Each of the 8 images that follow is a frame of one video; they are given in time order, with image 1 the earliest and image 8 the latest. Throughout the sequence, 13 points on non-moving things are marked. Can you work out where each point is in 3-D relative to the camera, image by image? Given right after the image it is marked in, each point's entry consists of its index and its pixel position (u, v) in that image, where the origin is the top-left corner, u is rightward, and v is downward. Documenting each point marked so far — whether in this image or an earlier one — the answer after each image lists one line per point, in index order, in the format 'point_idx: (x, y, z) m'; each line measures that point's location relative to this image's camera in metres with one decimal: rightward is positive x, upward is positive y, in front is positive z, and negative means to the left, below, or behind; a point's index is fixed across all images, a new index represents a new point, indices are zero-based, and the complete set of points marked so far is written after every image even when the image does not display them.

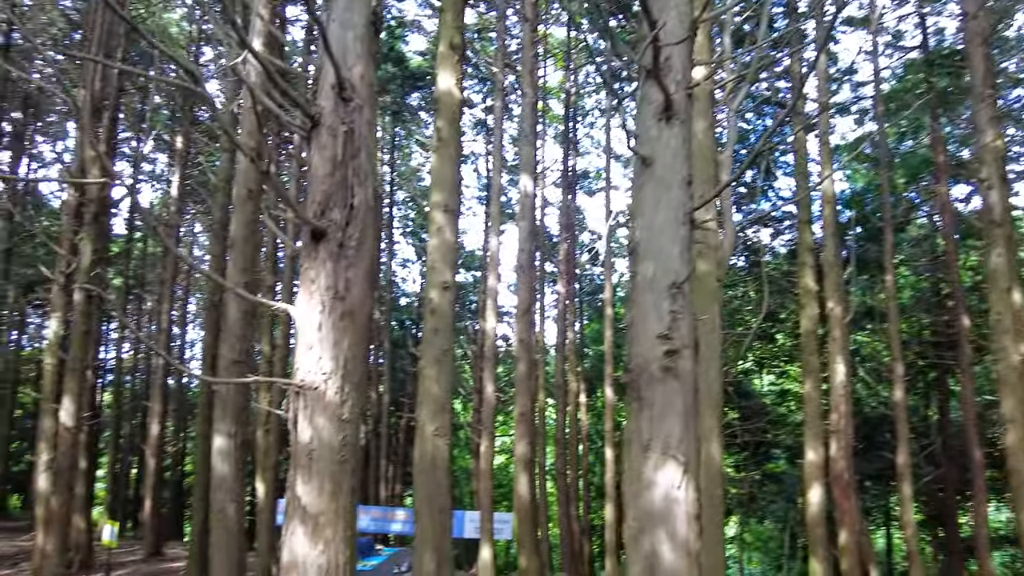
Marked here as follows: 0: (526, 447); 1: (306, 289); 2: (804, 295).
0: (+0.2, -2.2, +9.3) m
1: (-1.0, 0.0, +3.3) m
2: (+5.2, -0.1, +11.8) m
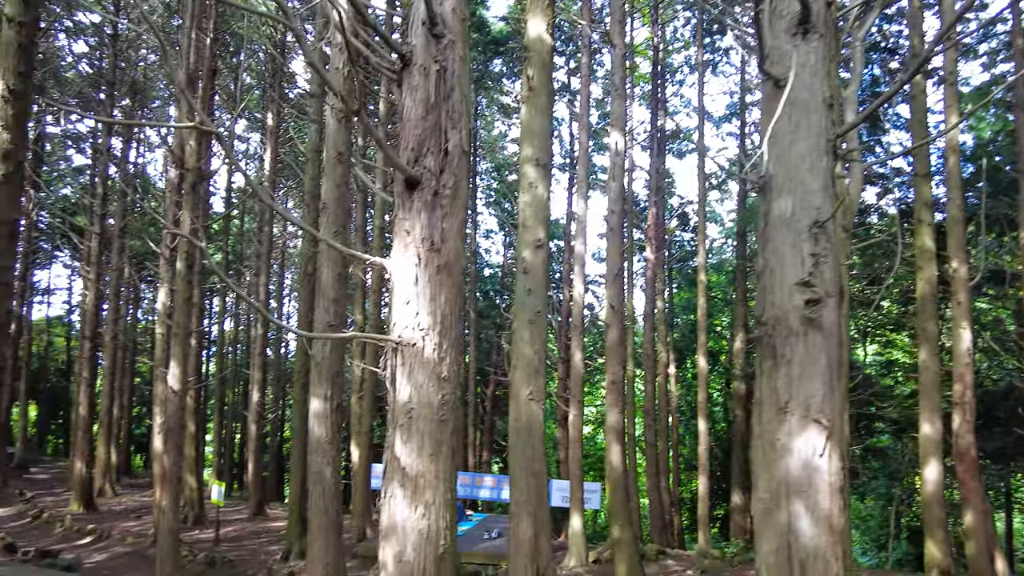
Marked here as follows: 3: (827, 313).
0: (+1.5, -1.7, +9.0) m
1: (-0.5, +0.2, +3.1) m
2: (+6.7, +0.5, +10.8) m
3: (+1.2, -0.1, +2.5) m
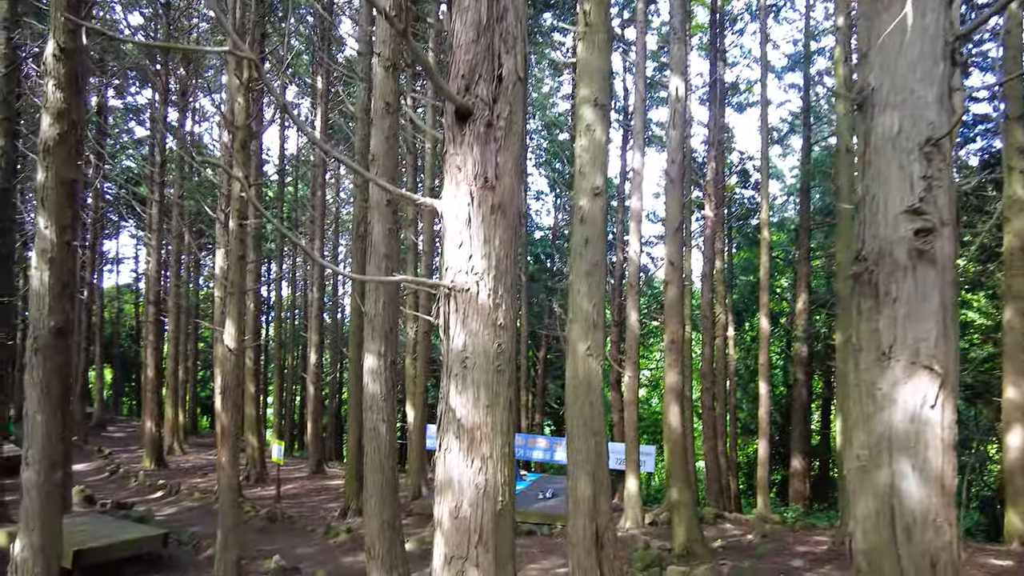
0: (+2.2, -1.2, +8.7) m
1: (-0.3, +0.5, +2.9) m
2: (+7.5, +1.2, +10.0) m
3: (+1.4, +0.1, +2.2) m
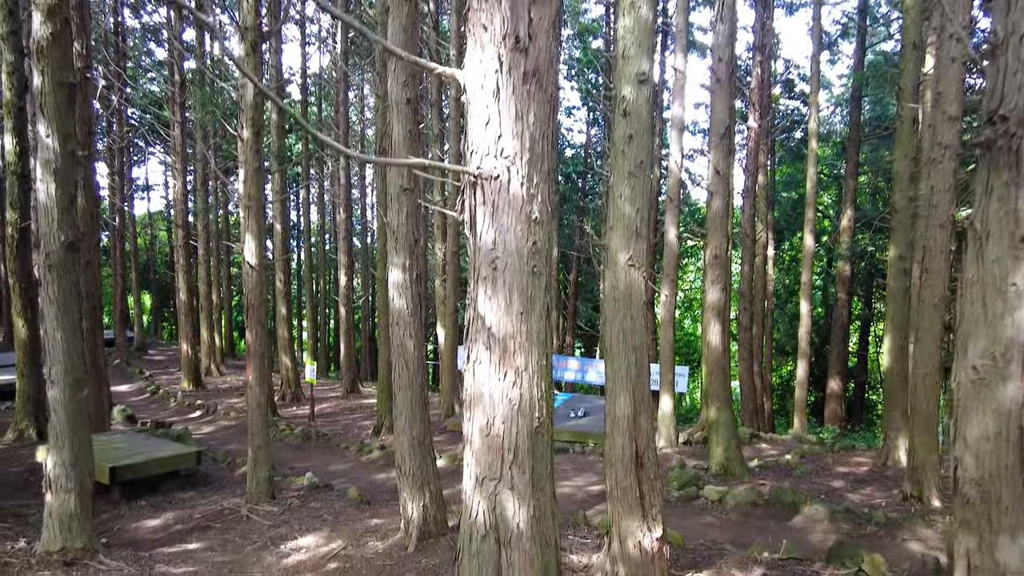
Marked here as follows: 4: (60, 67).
0: (+2.6, -0.1, +8.3) m
1: (-0.1, +0.9, +2.4) m
2: (+8.0, +2.5, +9.0) m
3: (+1.5, +0.5, +1.7) m
4: (-3.7, +1.8, +5.3) m
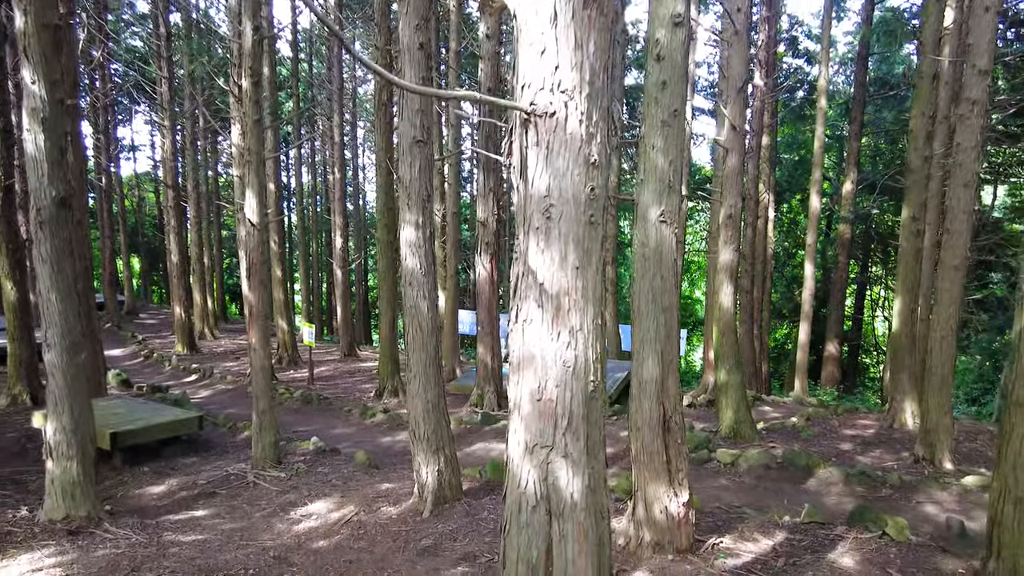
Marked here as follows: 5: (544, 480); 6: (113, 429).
0: (+2.7, +0.4, +8.1) m
1: (+0.1, +1.1, +2.1) m
2: (+8.1, +3.0, +8.8) m
3: (+1.7, +0.6, +1.4) m
4: (-3.5, +2.1, +5.0) m
5: (+0.1, -0.7, +2.3) m
6: (-4.0, -1.4, +6.6) m
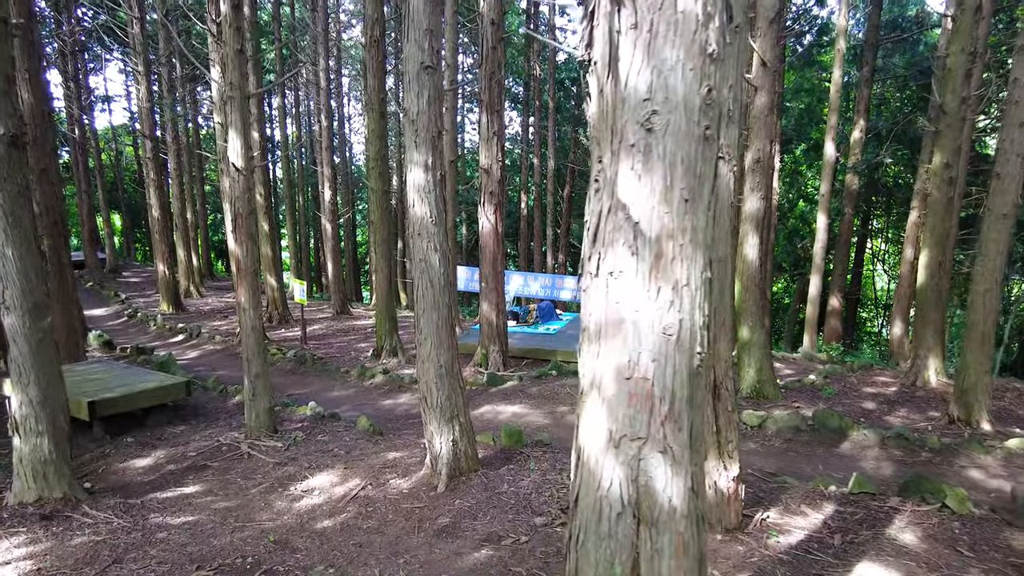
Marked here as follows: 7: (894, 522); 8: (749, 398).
0: (+2.8, +1.0, +7.5) m
1: (+0.3, +1.2, +1.5) m
2: (+8.1, +3.6, +8.1) m
3: (+1.9, +0.7, +0.8) m
4: (-3.4, +2.4, +4.2) m
5: (+0.3, -0.5, +1.8) m
6: (-3.8, -1.0, +6.0) m
7: (+2.5, -1.6, +4.4) m
8: (+2.8, -1.3, +7.9) m
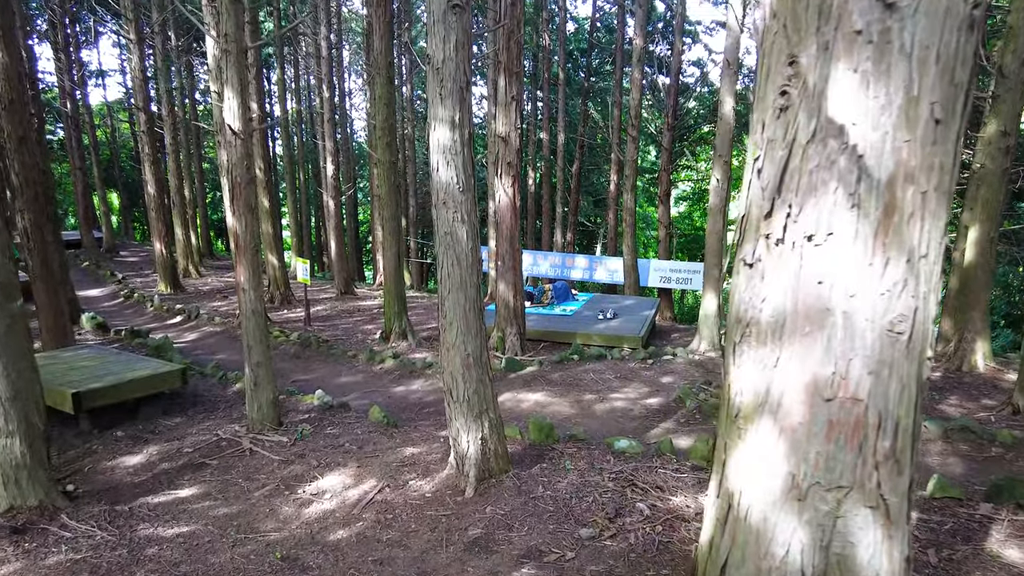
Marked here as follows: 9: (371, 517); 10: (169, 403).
0: (+3.0, +1.2, +6.9) m
1: (+0.5, +1.2, +0.8) m
2: (+8.4, +3.9, +7.4) m
3: (+2.2, +0.7, +0.2) m
4: (-3.1, +2.5, +3.5) m
5: (+0.6, -0.5, +1.2) m
6: (-3.6, -0.8, +5.4) m
7: (+2.8, -1.4, +3.8) m
8: (+3.1, -1.1, +7.3) m
9: (-0.9, -1.4, +4.2) m
10: (-3.3, -1.1, +6.4) m
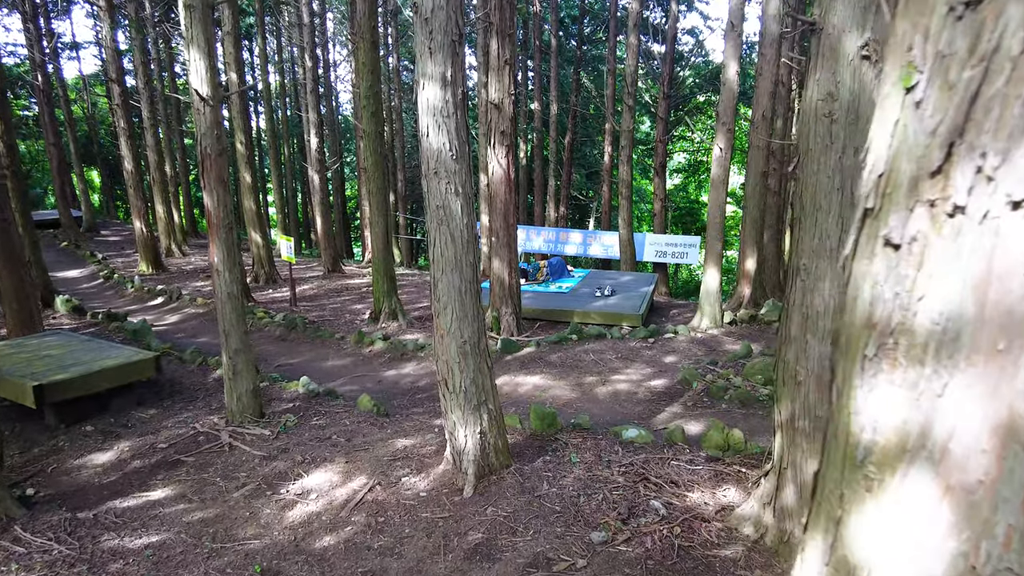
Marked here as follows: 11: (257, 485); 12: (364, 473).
0: (+3.0, +1.4, +6.4) m
1: (+0.5, +1.2, +0.4) m
2: (+8.3, +4.2, +6.9) m
3: (+2.2, +0.7, -0.2) m
4: (-3.1, +2.6, +2.9) m
5: (+0.6, -0.5, +0.8) m
6: (-3.6, -0.7, +5.0) m
7: (+2.8, -1.3, +3.5) m
8: (+3.0, -0.8, +7.0) m
9: (-0.9, -1.3, +3.8) m
10: (-3.4, -0.9, +6.0) m
11: (-1.6, -1.3, +4.3) m
12: (-1.0, -1.2, +4.4) m
